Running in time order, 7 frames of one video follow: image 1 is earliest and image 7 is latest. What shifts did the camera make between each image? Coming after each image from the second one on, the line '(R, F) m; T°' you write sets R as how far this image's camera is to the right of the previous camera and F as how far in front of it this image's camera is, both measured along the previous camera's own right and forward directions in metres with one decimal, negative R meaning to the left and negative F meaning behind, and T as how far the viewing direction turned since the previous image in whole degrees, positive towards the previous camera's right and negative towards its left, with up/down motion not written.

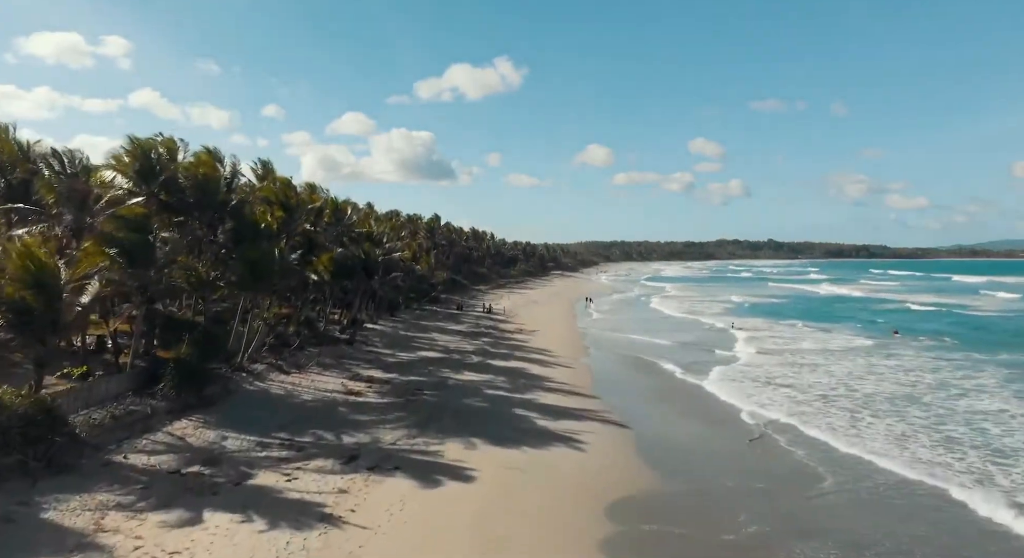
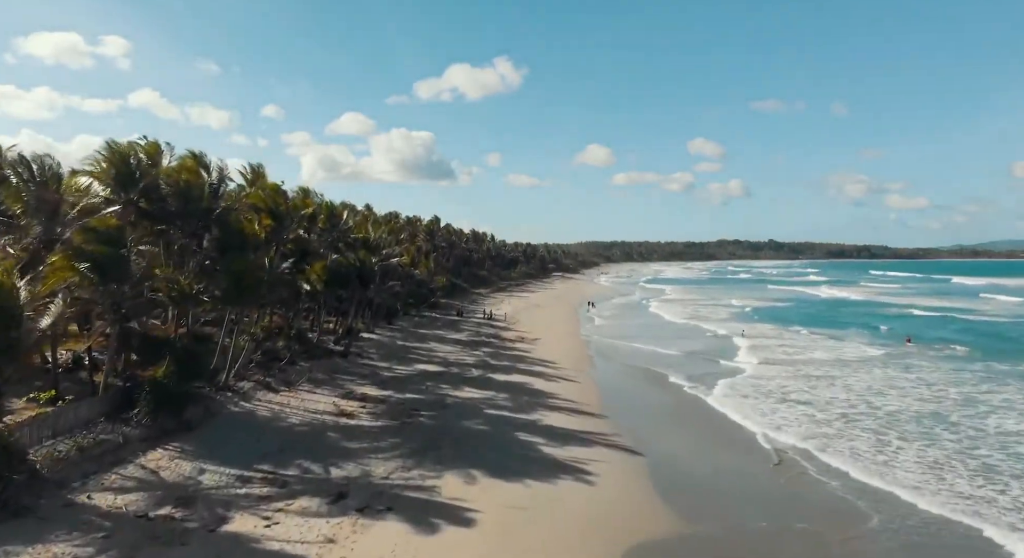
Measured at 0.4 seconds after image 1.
(-0.1, +1.2) m; 0°
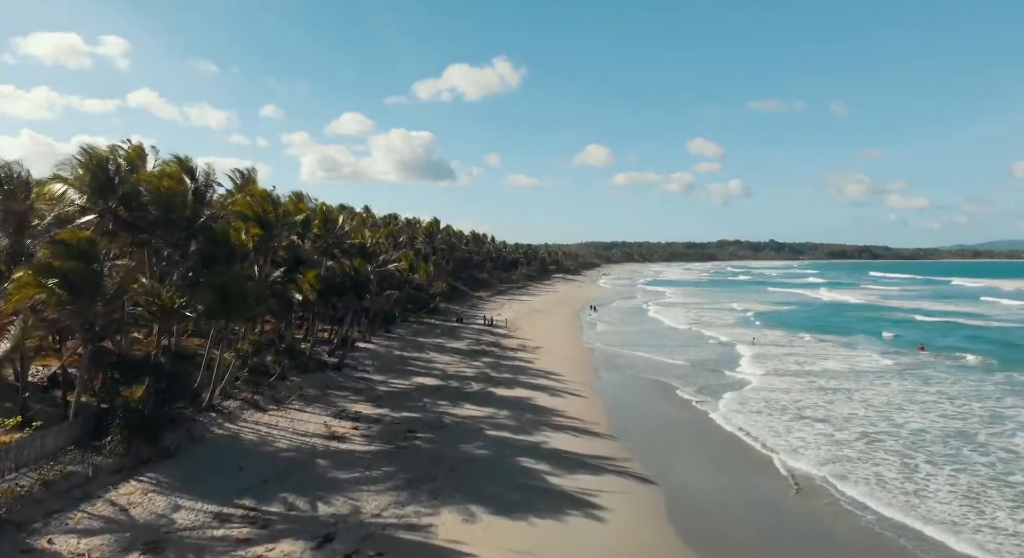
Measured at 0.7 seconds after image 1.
(-0.1, +1.1) m; 0°
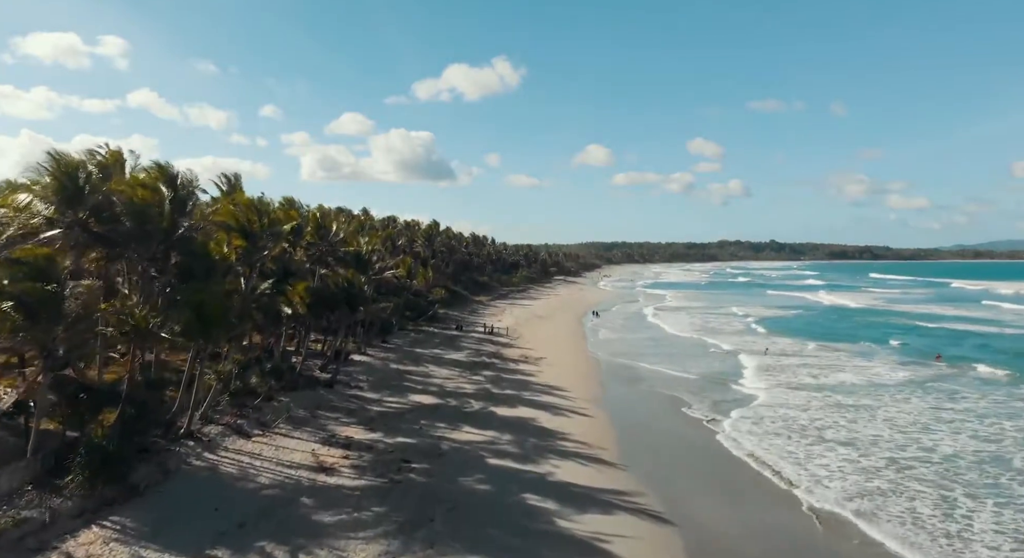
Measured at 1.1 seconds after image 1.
(-0.1, +1.3) m; 0°
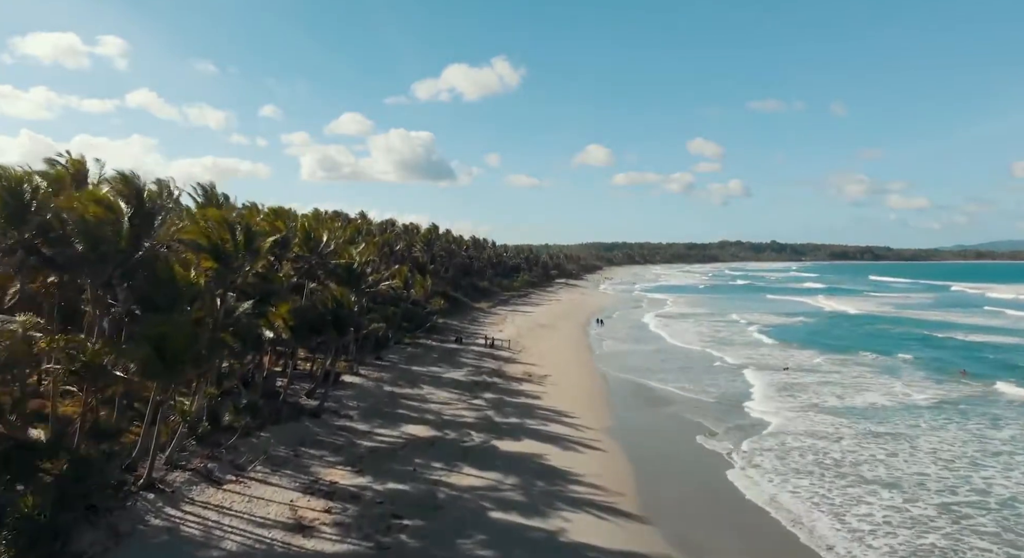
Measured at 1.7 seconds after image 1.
(-0.1, +2.0) m; 0°
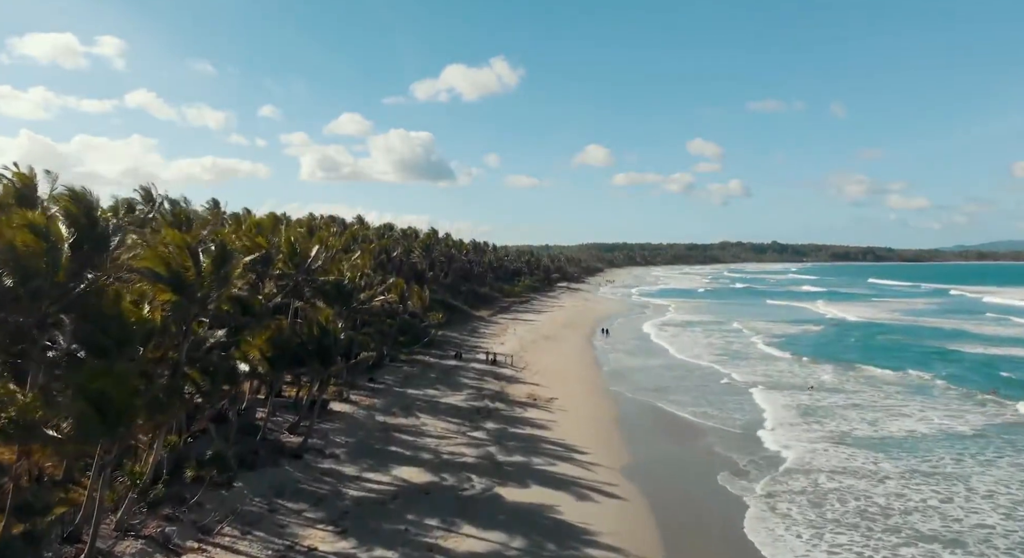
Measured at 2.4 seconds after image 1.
(-0.2, +2.2) m; 0°
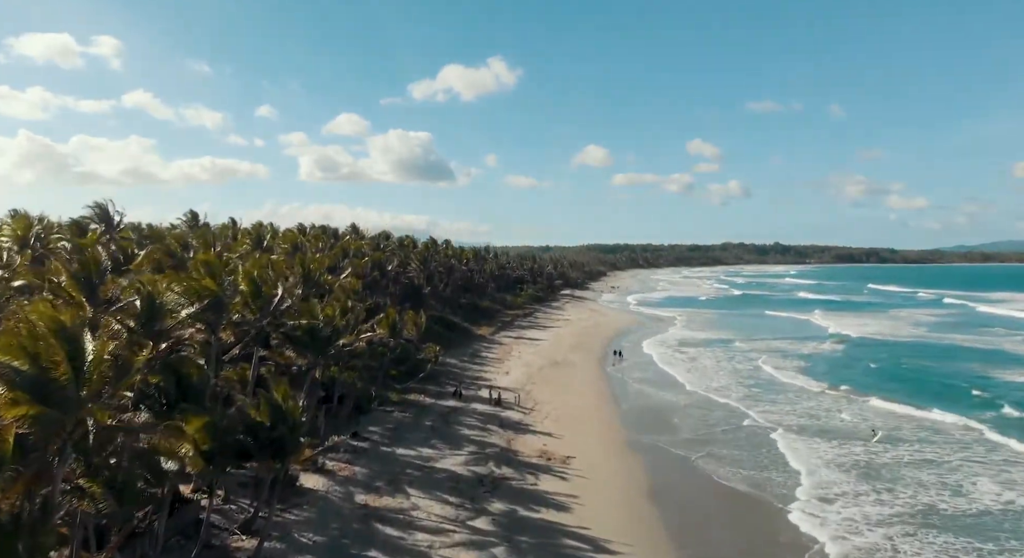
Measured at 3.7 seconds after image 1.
(-0.3, +4.4) m; 0°
